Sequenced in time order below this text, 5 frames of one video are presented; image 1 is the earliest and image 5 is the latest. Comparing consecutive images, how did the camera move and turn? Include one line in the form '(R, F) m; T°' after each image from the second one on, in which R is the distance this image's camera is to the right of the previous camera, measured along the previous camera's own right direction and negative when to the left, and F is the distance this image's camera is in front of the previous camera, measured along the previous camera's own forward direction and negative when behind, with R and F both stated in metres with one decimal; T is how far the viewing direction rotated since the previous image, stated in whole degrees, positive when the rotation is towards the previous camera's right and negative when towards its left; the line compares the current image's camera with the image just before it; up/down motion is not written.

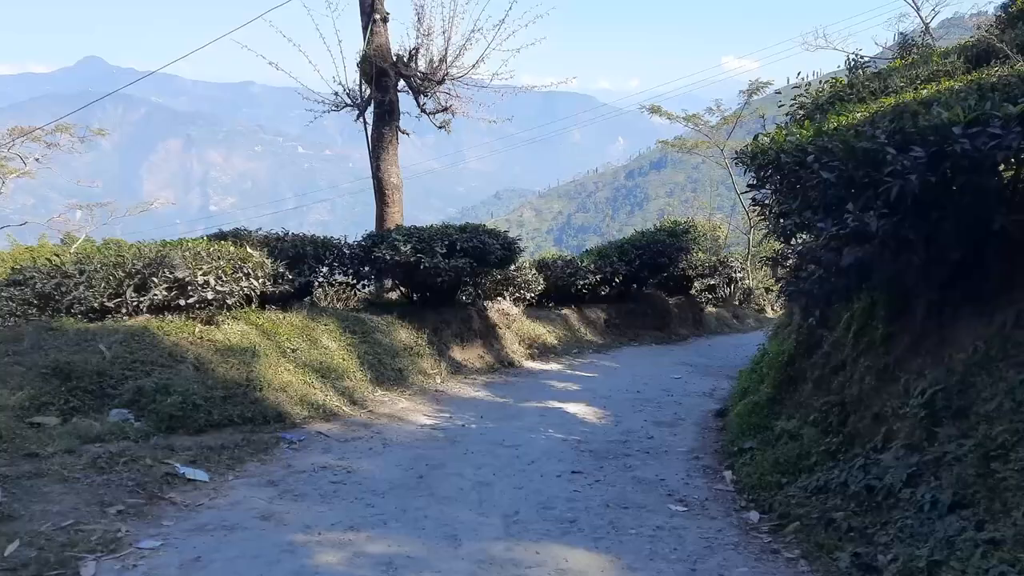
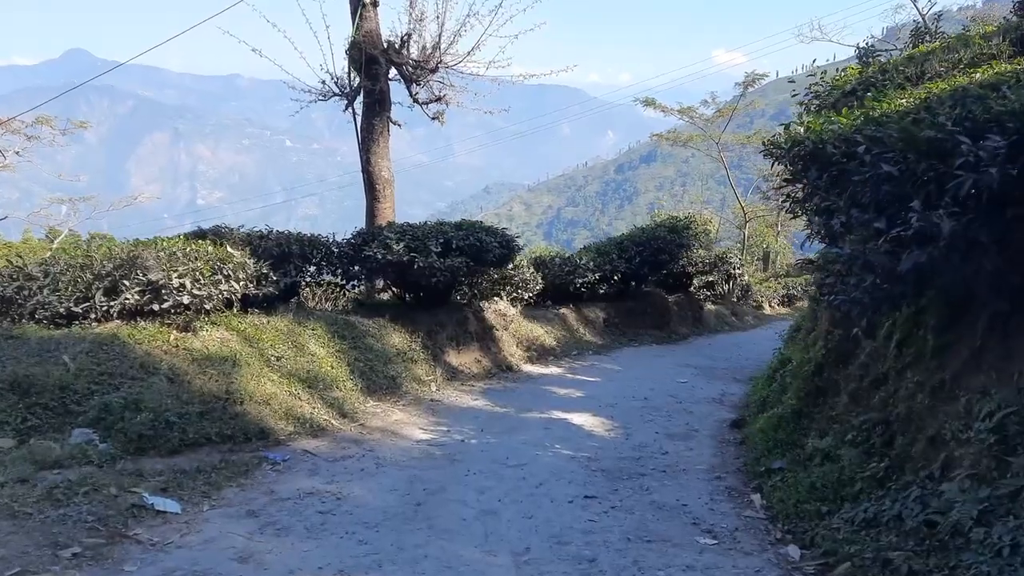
(-0.1, +0.5) m; +1°
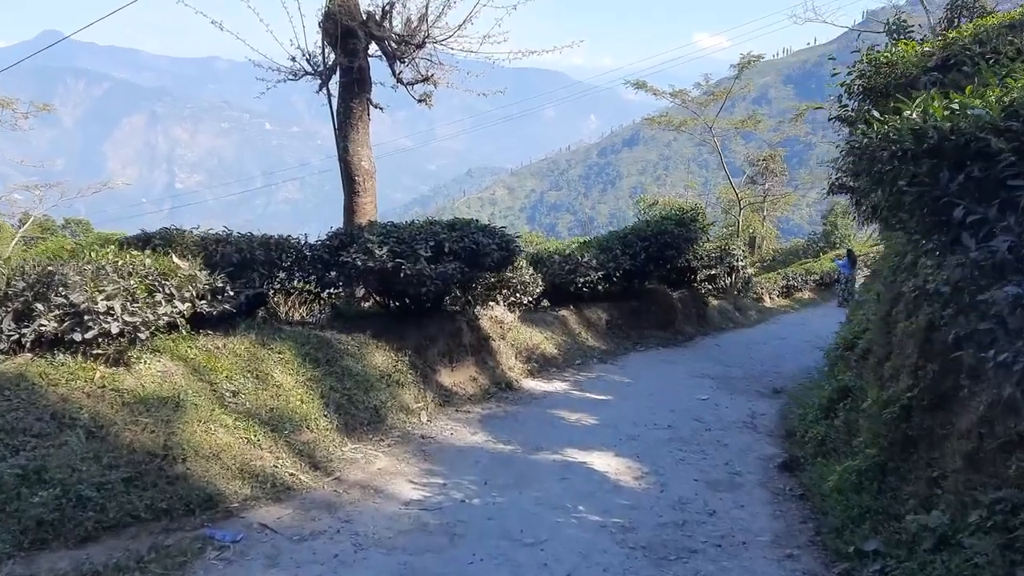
(-0.2, +1.2) m; +1°
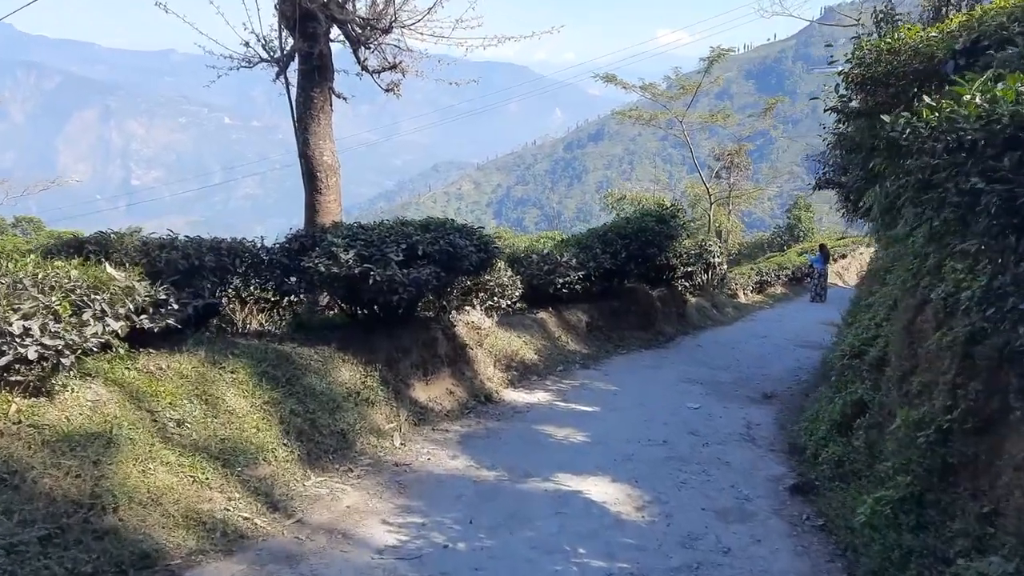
(-0.1, +0.6) m; +2°
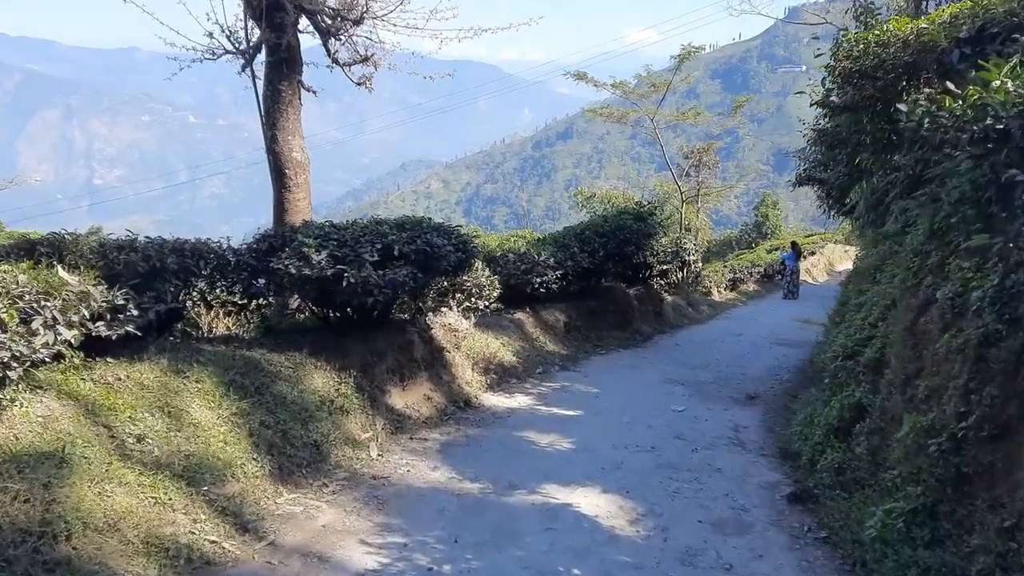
(-0.1, +0.3) m; +2°
